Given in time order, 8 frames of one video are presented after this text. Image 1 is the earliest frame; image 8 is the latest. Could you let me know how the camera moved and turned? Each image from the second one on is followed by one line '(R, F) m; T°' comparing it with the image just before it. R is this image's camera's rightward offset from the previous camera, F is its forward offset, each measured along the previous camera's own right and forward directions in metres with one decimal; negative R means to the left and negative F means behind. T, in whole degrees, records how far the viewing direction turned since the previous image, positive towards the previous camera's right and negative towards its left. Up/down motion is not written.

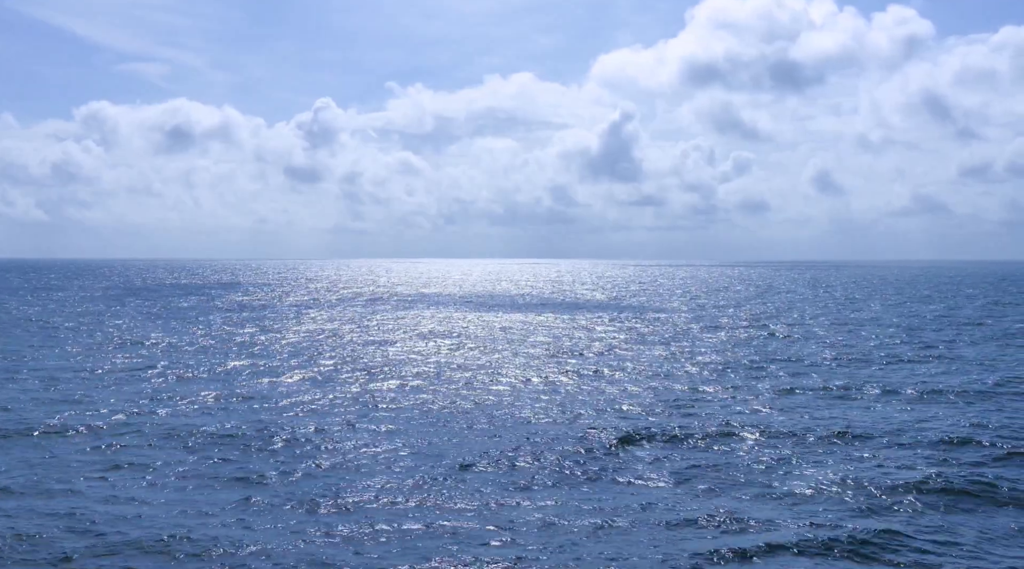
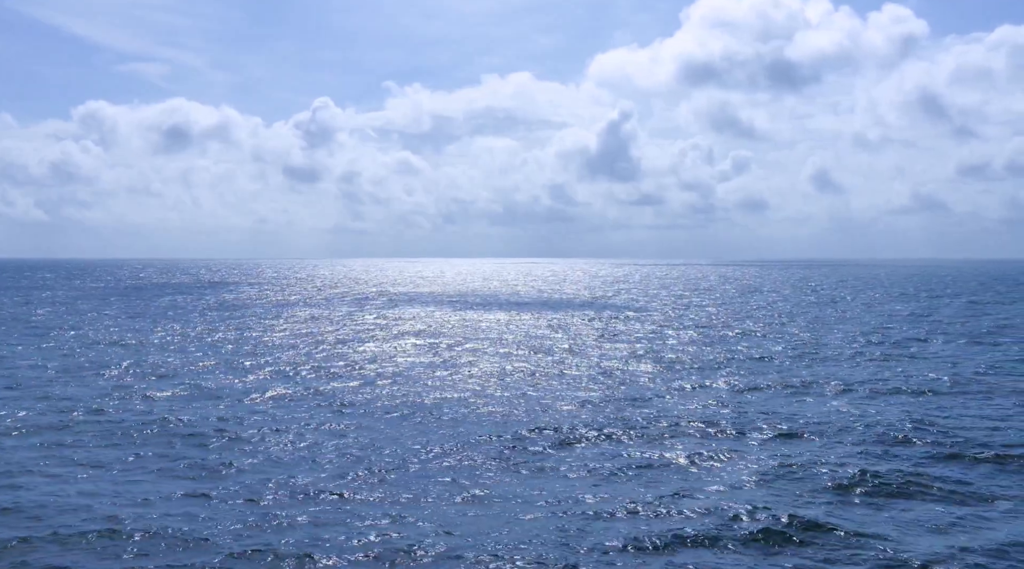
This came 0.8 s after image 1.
(+1.3, -0.4) m; 0°
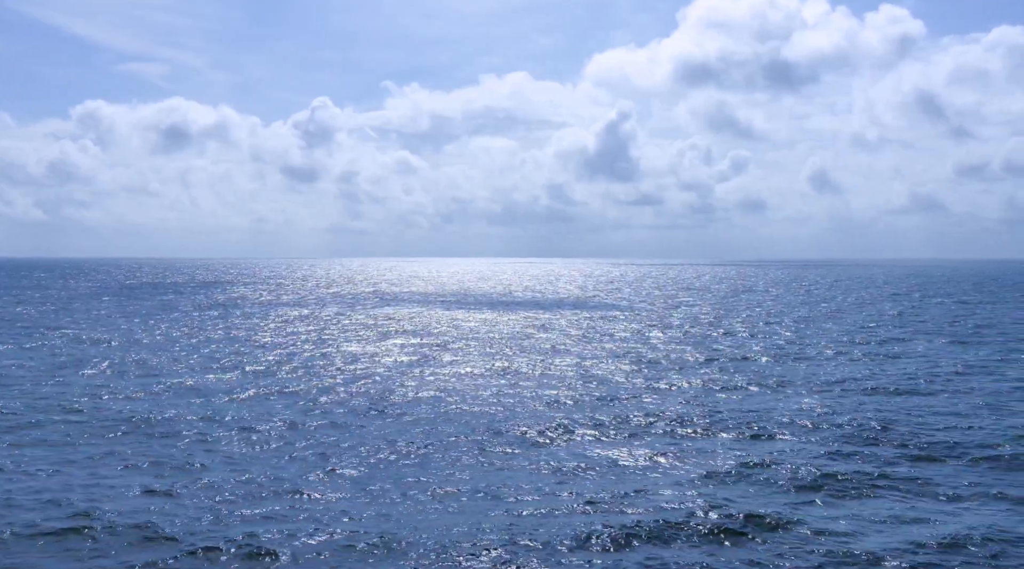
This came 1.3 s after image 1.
(+0.8, -0.3) m; 0°
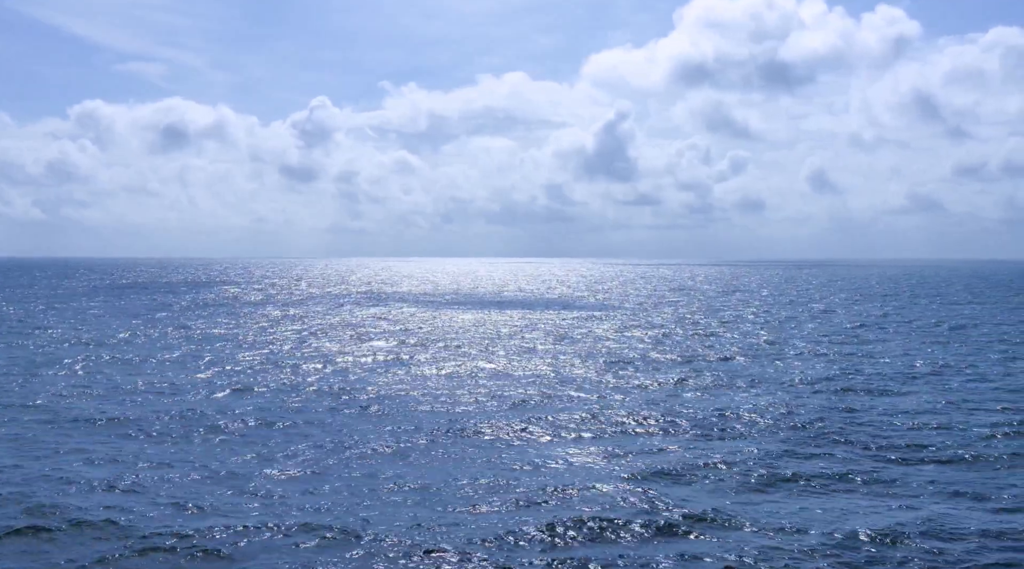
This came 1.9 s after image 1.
(+1.0, -0.4) m; 0°
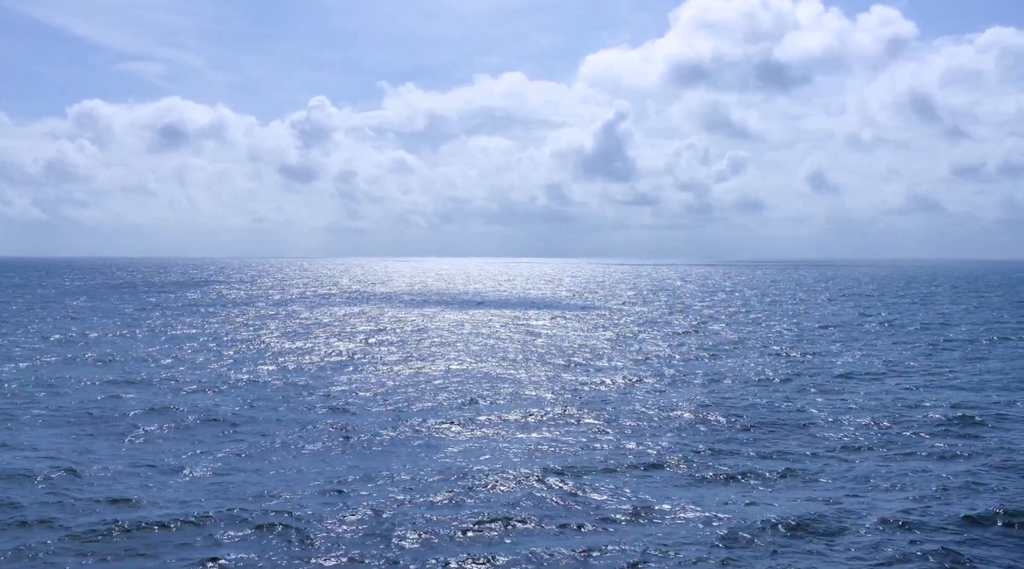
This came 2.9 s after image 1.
(+1.2, -0.6) m; 0°
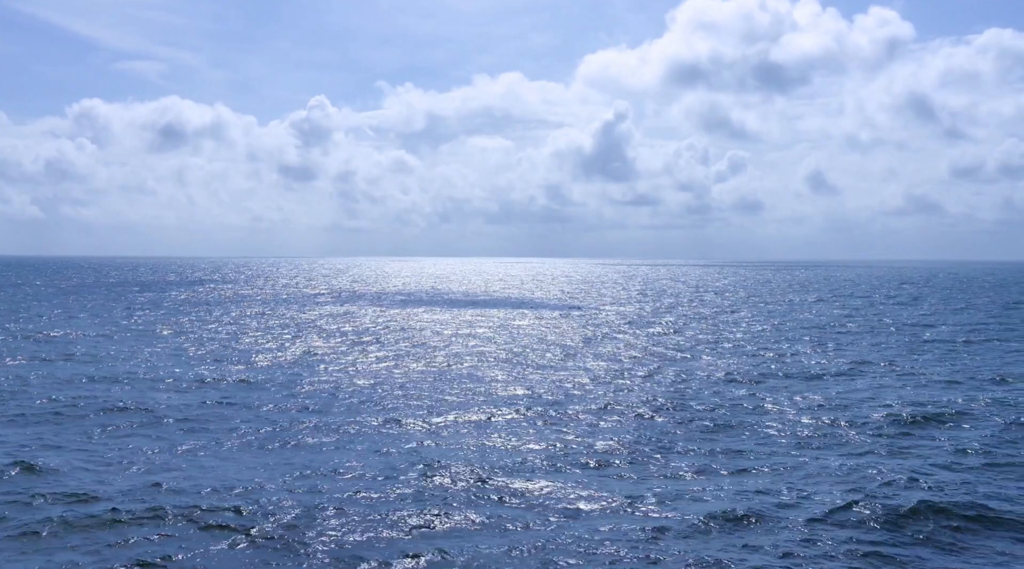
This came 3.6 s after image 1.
(+0.4, -0.3) m; 0°
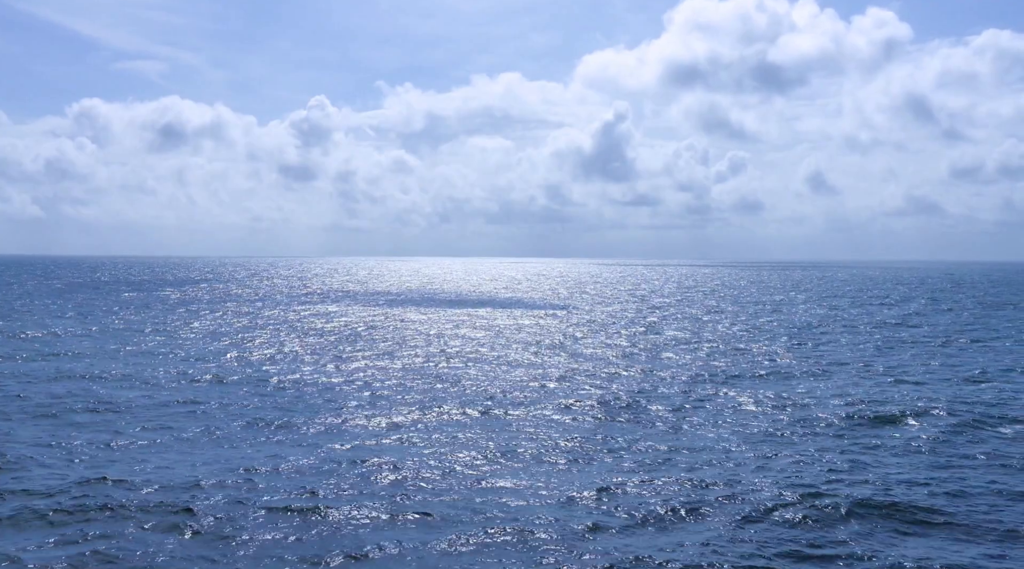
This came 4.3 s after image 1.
(+0.7, -0.4) m; 0°
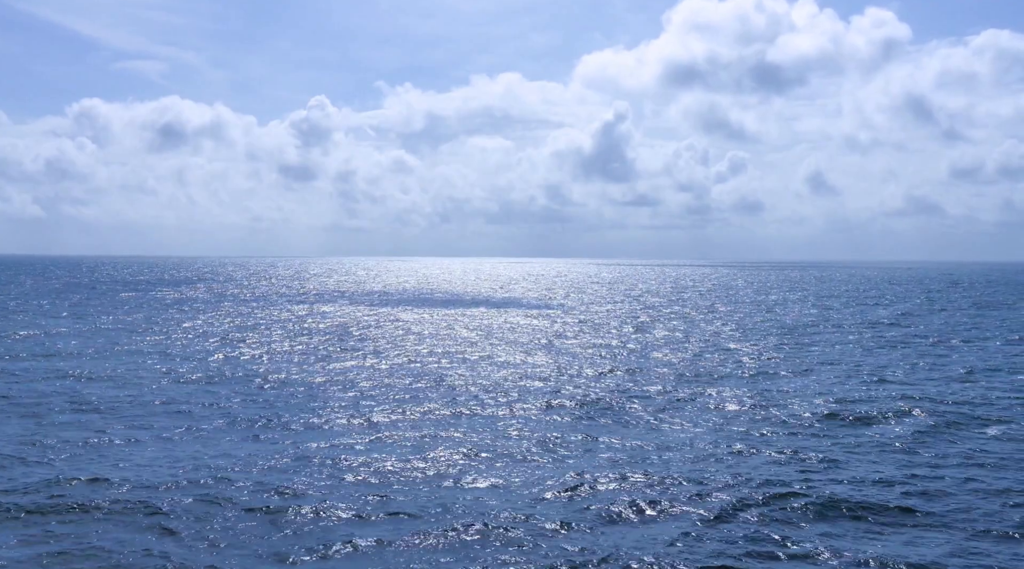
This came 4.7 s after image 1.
(+0.3, -0.2) m; 0°
